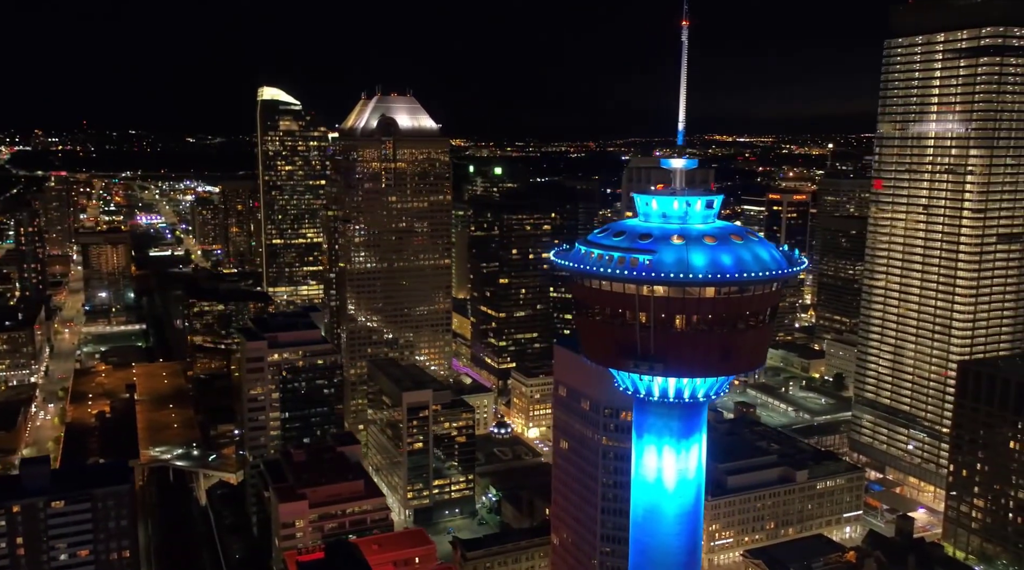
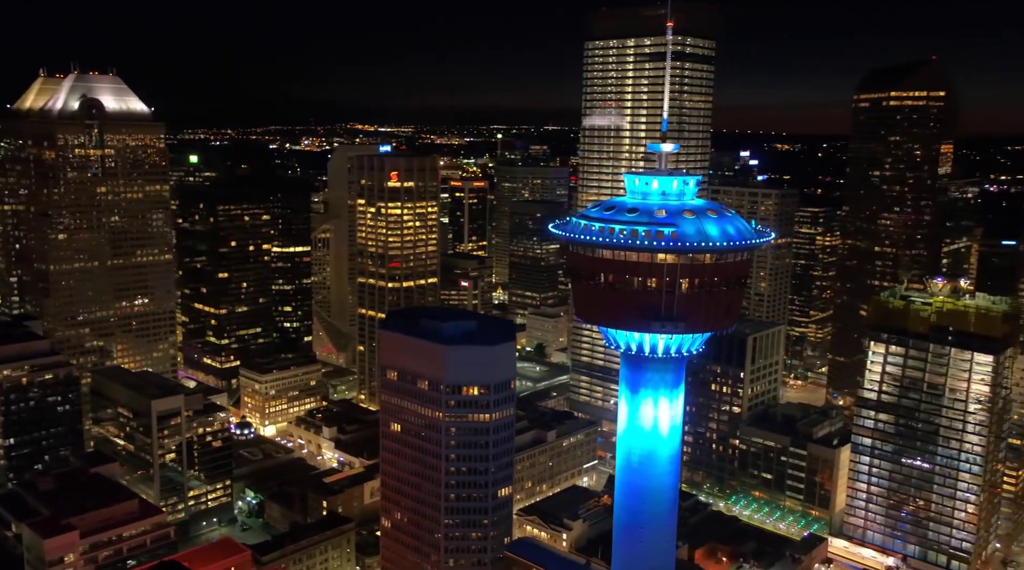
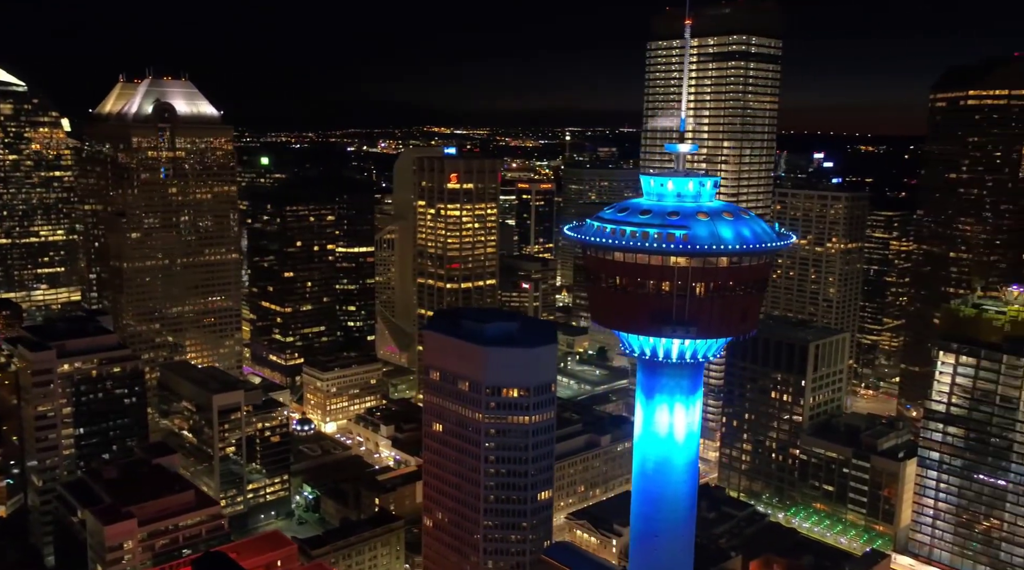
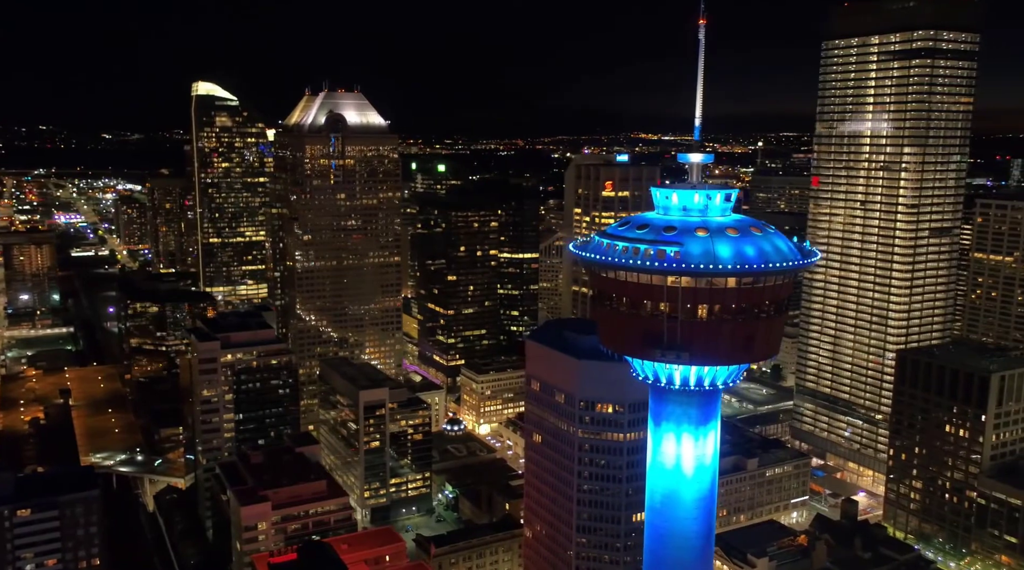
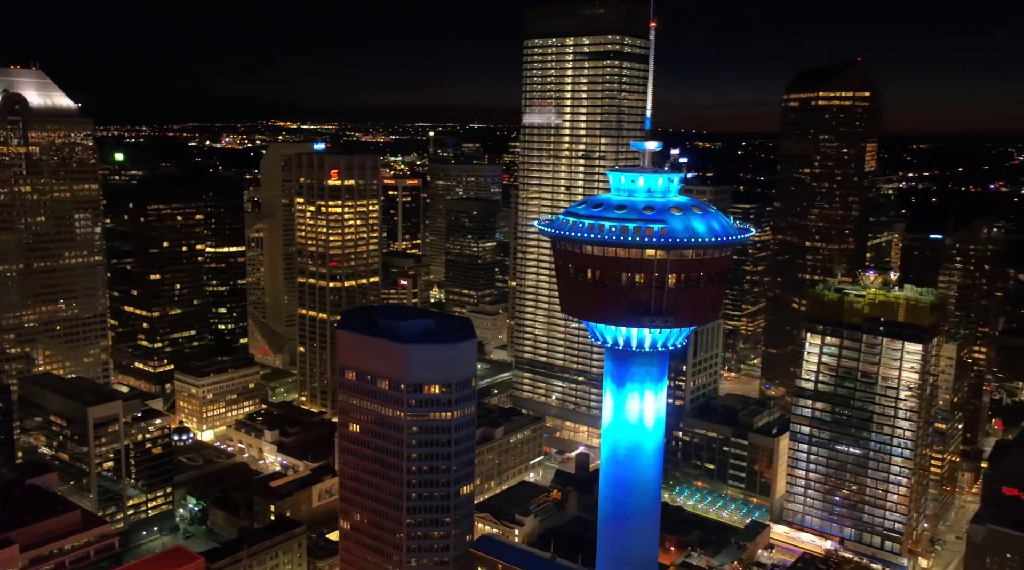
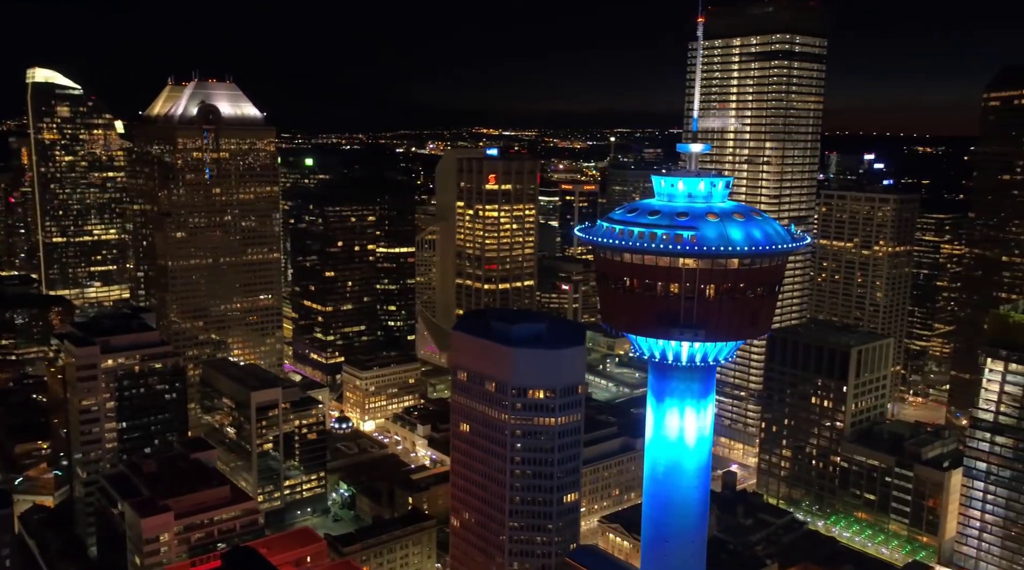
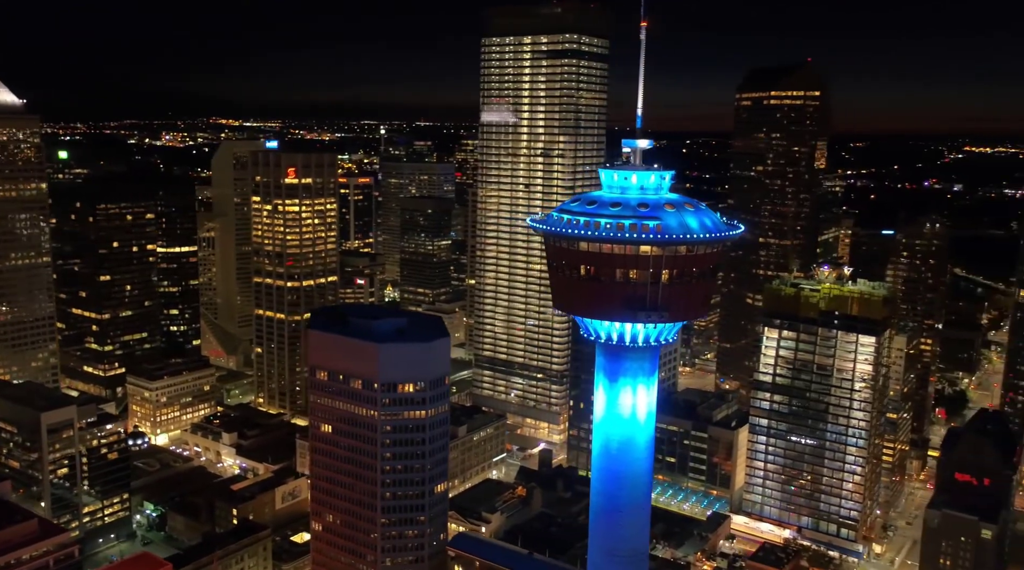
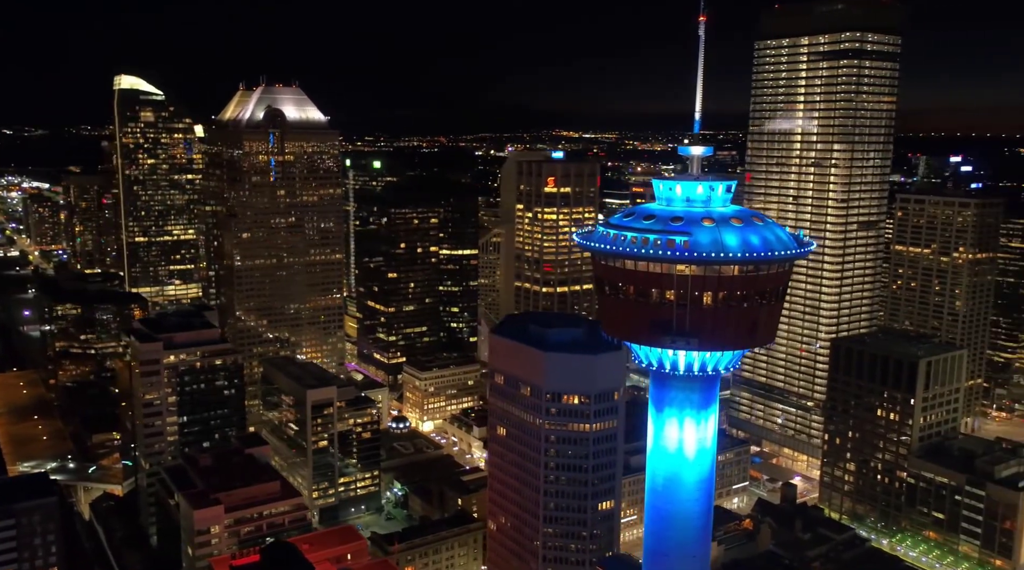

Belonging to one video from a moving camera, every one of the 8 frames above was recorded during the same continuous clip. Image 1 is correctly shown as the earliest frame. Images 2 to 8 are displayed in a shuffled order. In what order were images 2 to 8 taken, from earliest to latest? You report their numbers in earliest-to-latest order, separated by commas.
4, 8, 6, 3, 2, 5, 7
